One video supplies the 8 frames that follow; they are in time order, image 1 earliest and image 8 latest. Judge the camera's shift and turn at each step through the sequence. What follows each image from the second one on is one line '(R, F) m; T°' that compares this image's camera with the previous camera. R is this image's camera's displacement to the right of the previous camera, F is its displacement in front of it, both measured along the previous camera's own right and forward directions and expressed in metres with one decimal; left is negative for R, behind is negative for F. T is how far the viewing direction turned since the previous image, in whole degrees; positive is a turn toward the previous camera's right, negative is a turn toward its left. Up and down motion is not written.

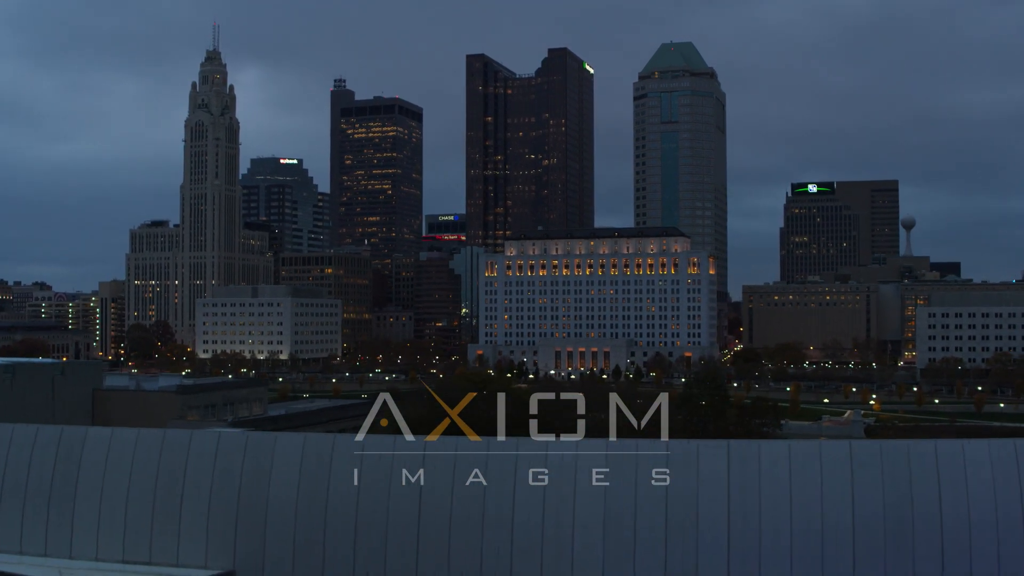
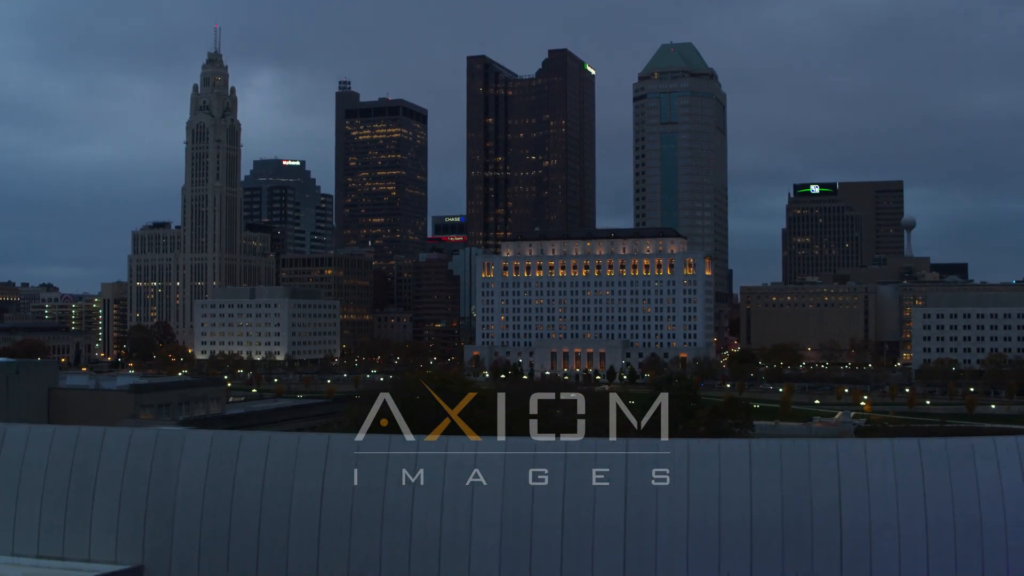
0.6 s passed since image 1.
(+2.4, 0.0) m; -1°
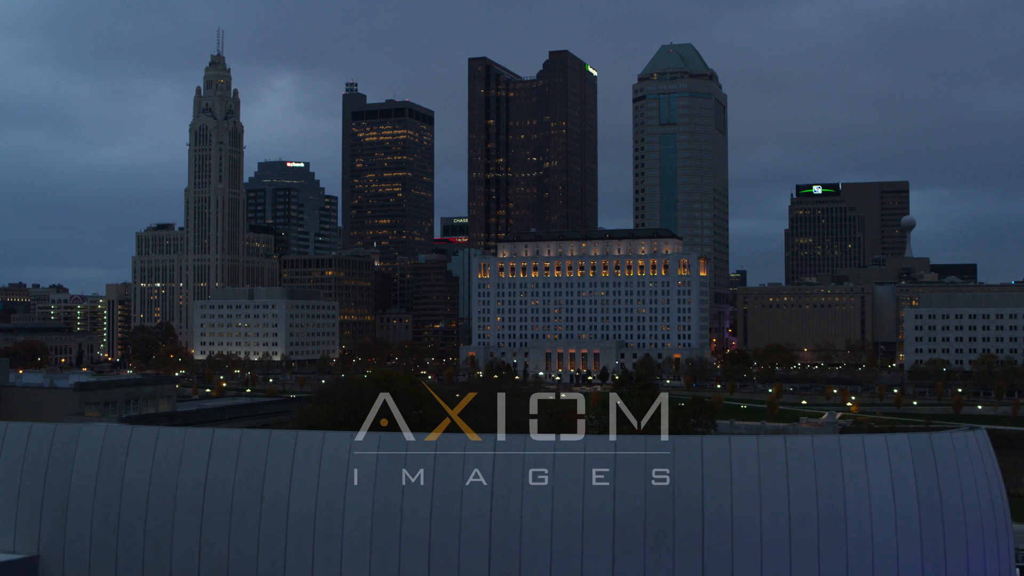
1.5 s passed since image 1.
(+3.1, -0.4) m; -1°
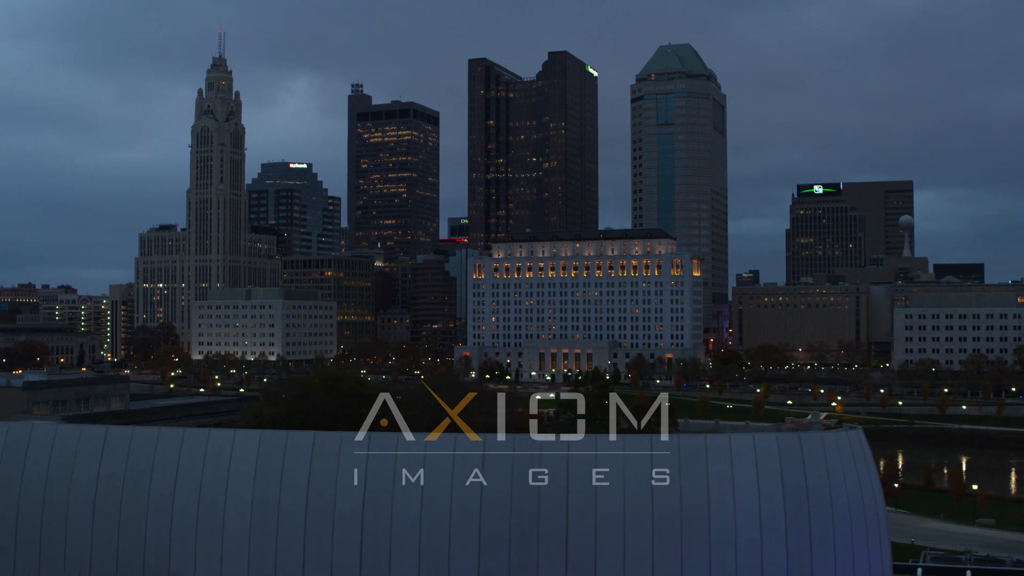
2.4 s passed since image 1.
(+3.1, -0.6) m; -1°
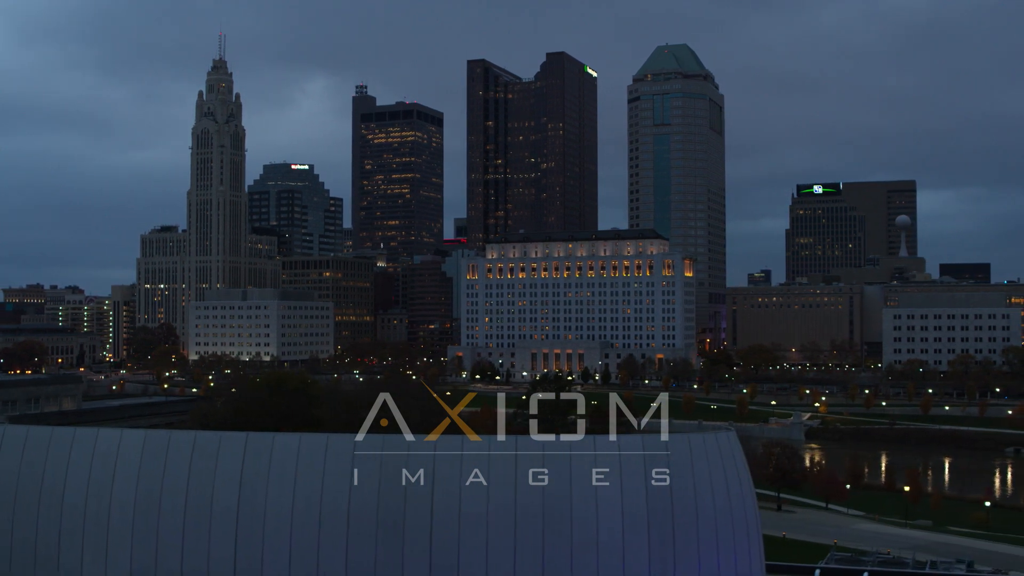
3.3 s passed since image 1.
(+3.1, -0.5) m; -1°
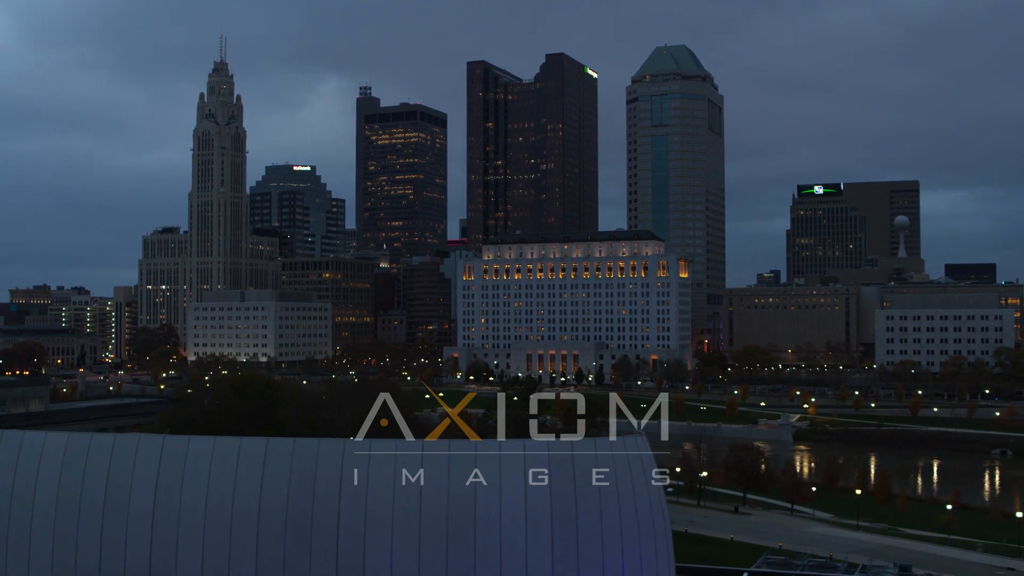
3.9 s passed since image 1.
(+2.3, -0.3) m; -1°
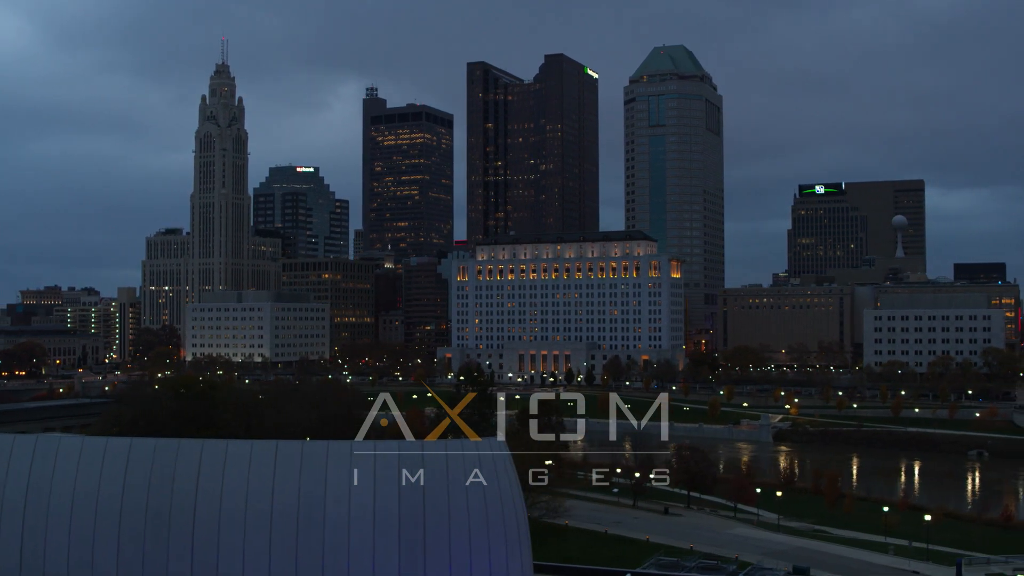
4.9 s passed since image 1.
(+3.7, -0.4) m; -1°
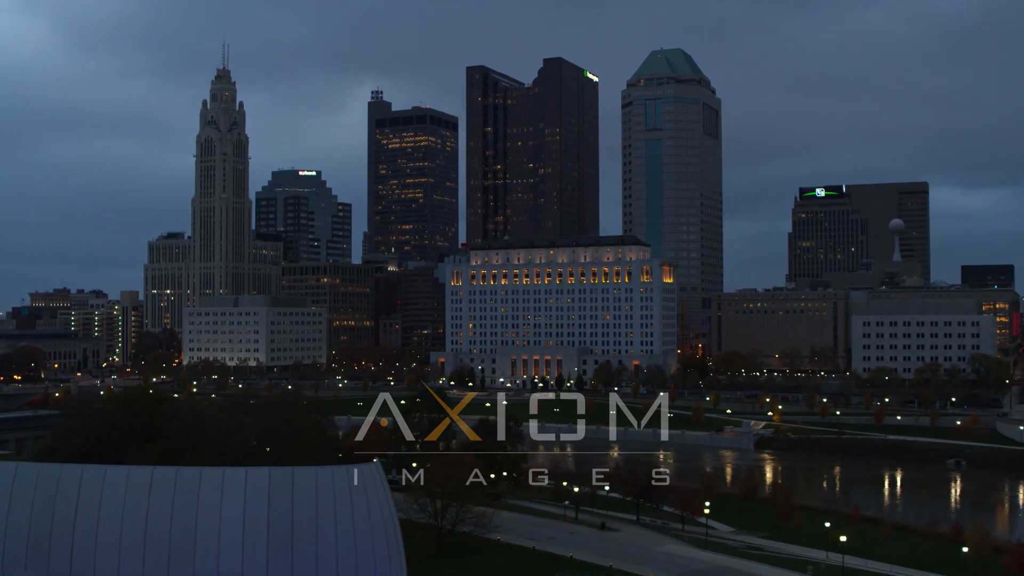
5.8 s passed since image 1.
(+3.4, -0.3) m; -1°
